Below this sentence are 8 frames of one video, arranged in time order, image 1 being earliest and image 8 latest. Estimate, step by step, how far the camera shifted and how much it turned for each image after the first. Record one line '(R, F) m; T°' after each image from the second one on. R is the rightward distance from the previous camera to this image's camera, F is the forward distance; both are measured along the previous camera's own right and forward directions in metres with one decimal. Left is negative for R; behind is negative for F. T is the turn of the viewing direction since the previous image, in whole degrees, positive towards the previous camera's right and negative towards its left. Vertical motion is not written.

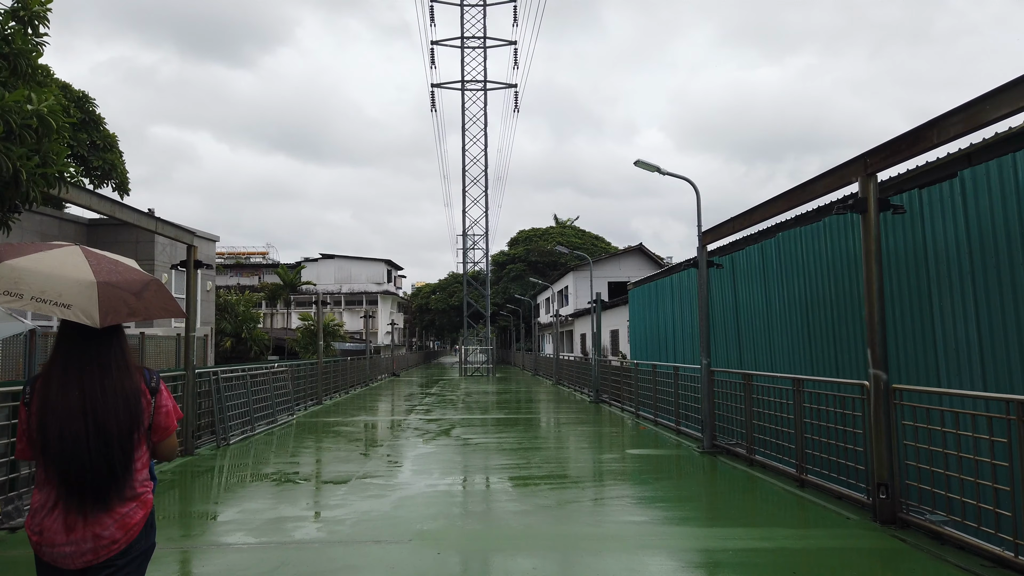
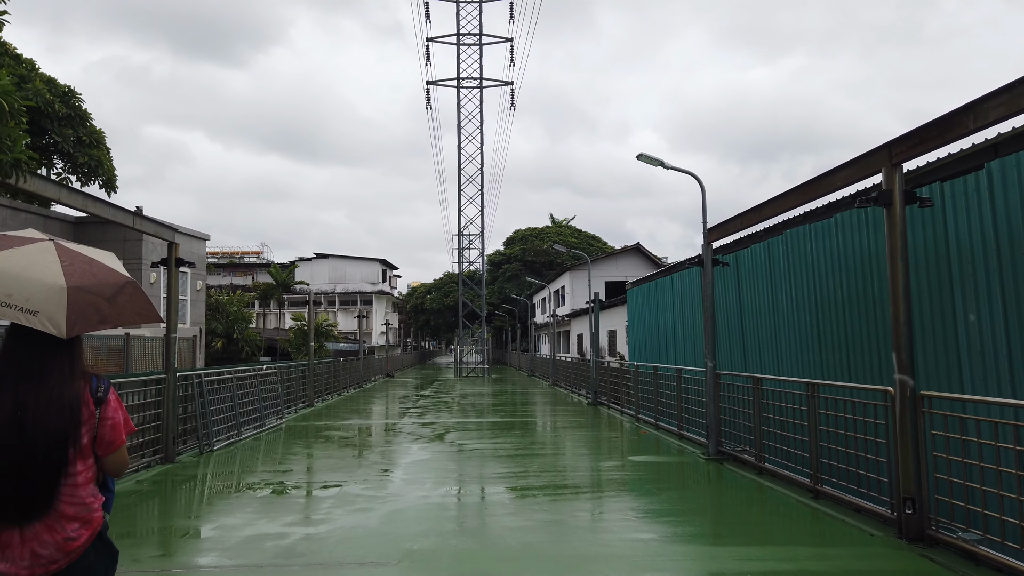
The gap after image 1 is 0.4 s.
(0.0, +0.4) m; 0°
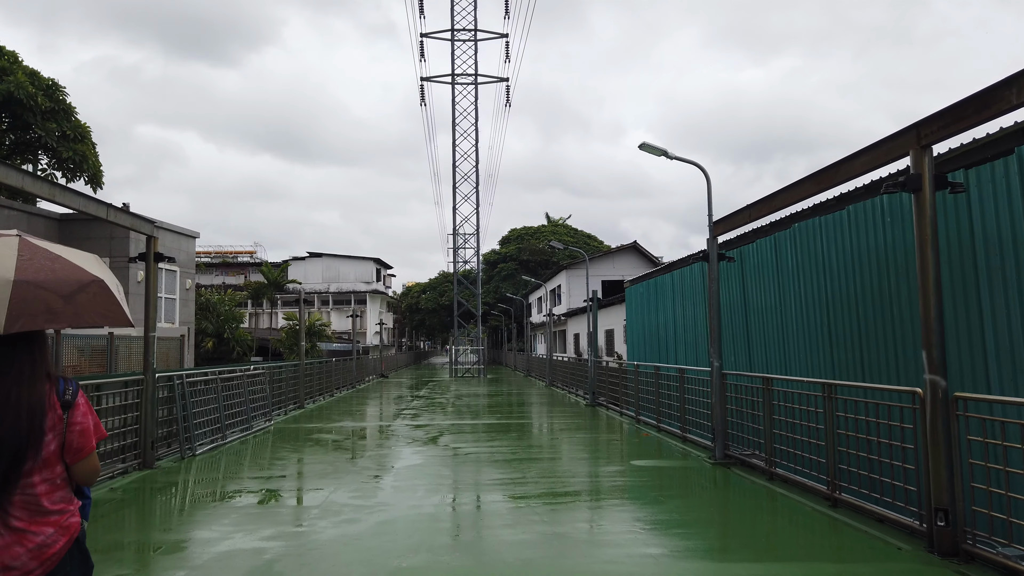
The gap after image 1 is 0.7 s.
(0.0, +0.4) m; 0°
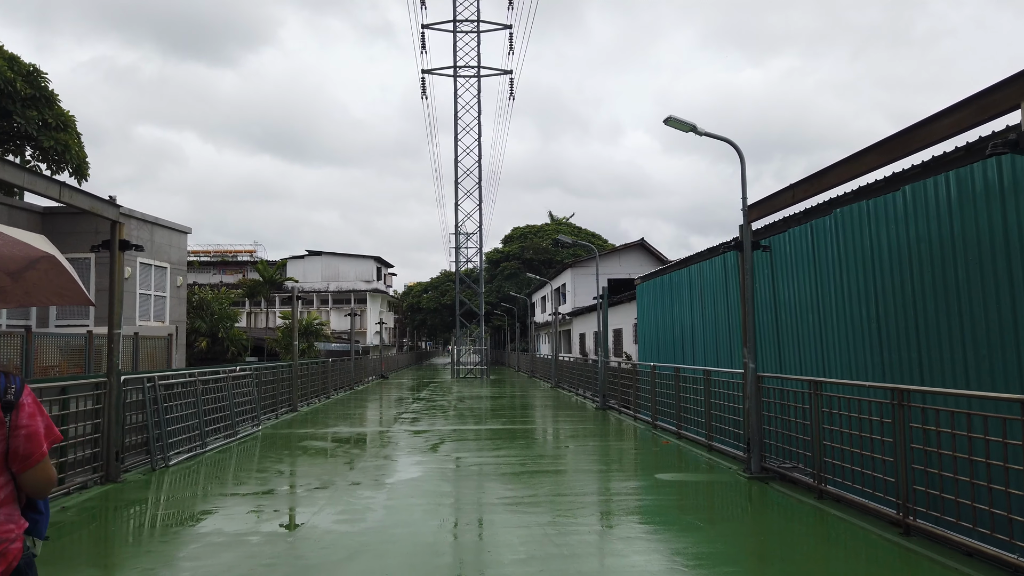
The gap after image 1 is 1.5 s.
(-0.1, +0.8) m; 0°
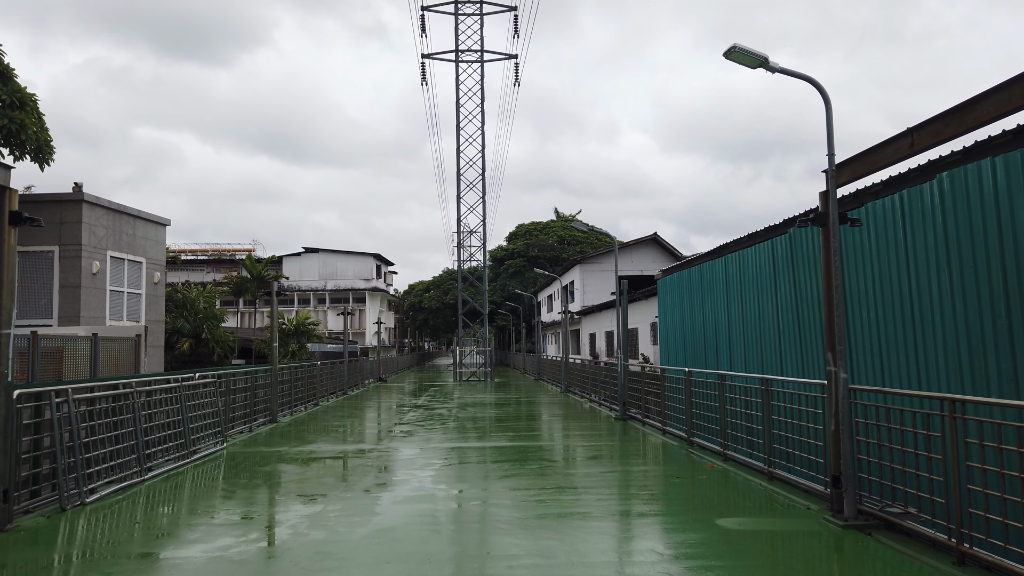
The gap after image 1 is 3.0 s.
(-0.1, +1.6) m; 0°
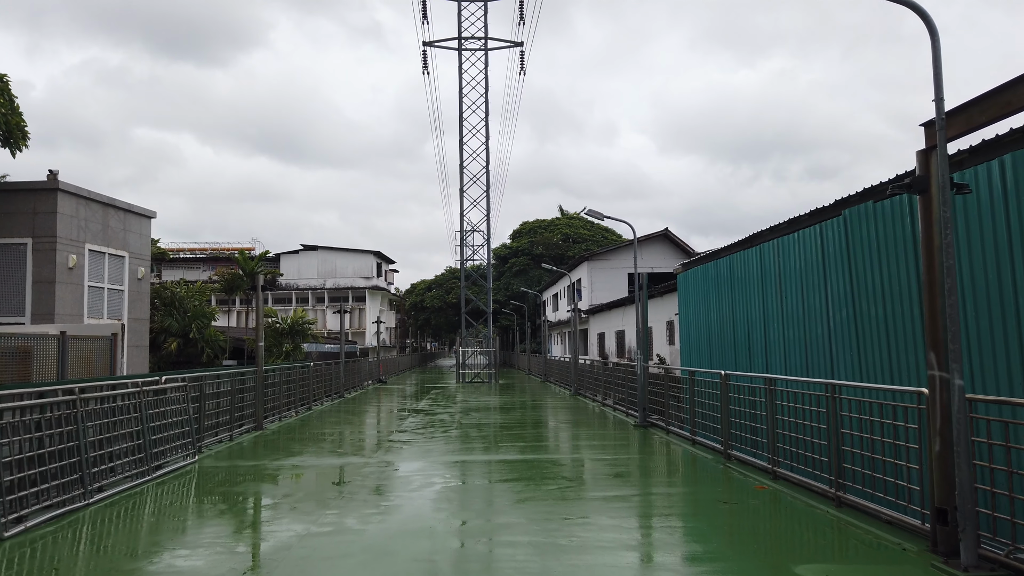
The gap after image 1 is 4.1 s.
(-0.1, +1.1) m; 0°
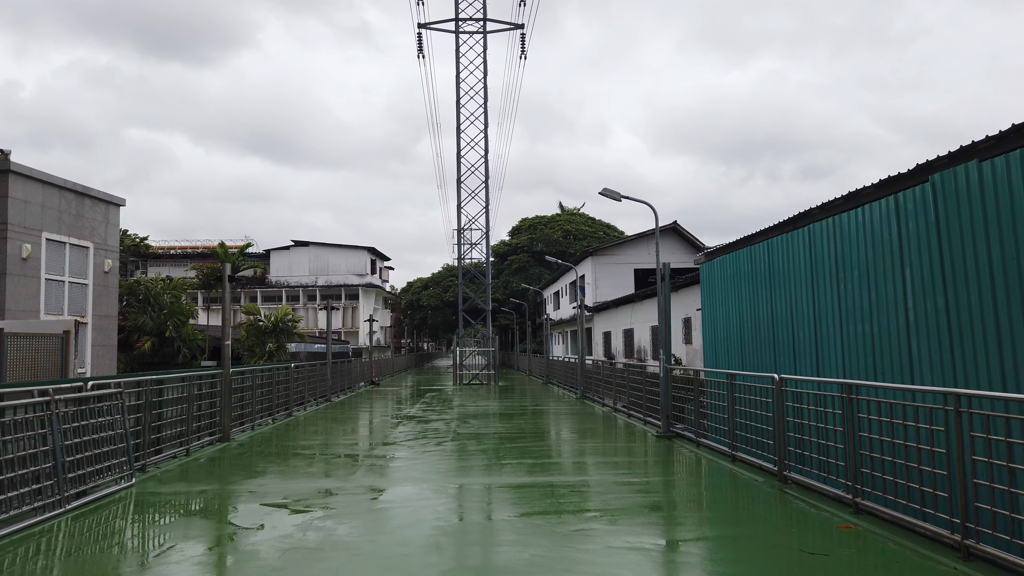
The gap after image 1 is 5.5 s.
(-0.1, +1.4) m; 0°
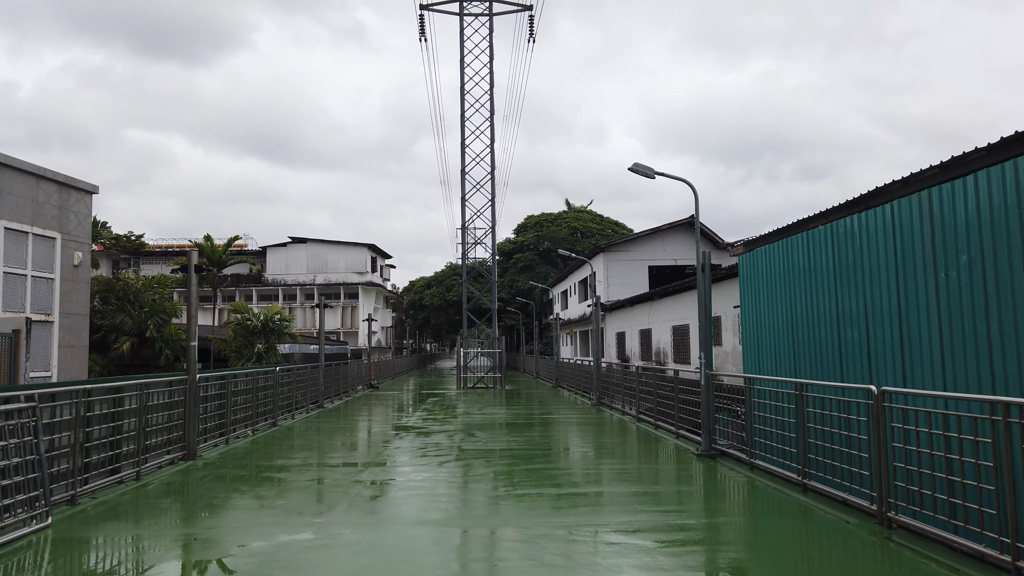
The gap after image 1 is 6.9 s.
(-0.1, +1.4) m; 0°
